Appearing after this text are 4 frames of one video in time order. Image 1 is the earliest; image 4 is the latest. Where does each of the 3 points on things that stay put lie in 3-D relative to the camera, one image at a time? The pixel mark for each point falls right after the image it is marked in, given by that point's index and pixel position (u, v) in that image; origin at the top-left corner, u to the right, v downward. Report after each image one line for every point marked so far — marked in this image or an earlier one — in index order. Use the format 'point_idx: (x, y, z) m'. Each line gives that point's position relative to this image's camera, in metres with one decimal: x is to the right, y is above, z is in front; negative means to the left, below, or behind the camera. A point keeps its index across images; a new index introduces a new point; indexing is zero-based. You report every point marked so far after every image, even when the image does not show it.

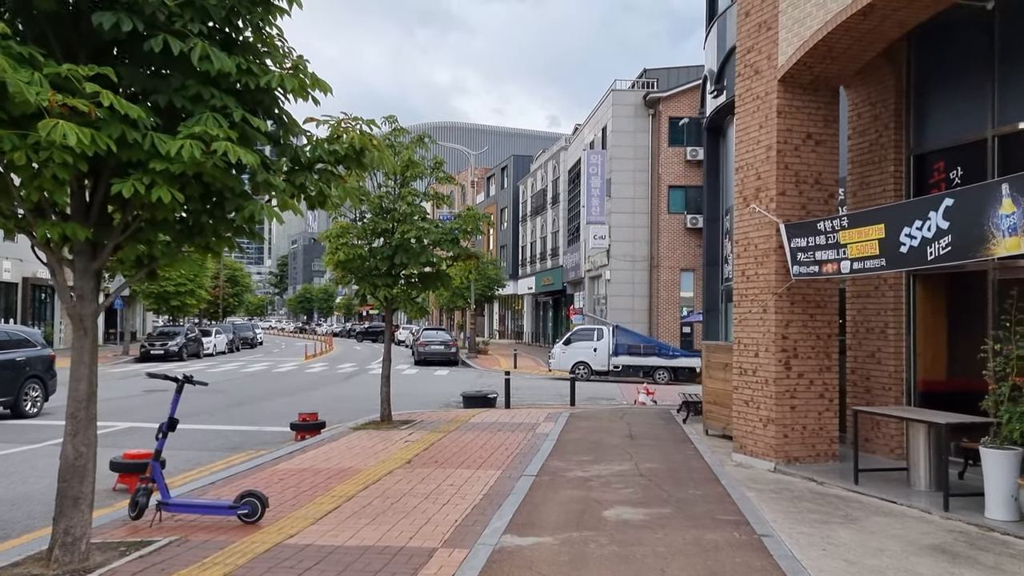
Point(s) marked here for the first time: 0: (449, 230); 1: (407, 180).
0: (-1.1, +1.0, +14.1) m
1: (-1.7, +1.8, +14.2) m
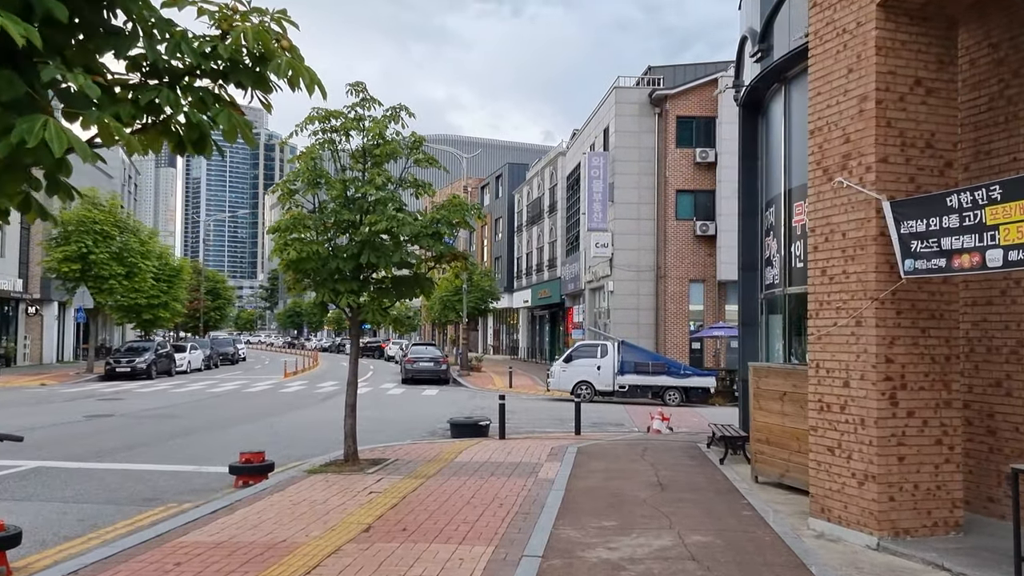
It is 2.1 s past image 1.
0: (-1.1, +0.9, +11.3) m
1: (-1.8, +1.7, +11.5) m
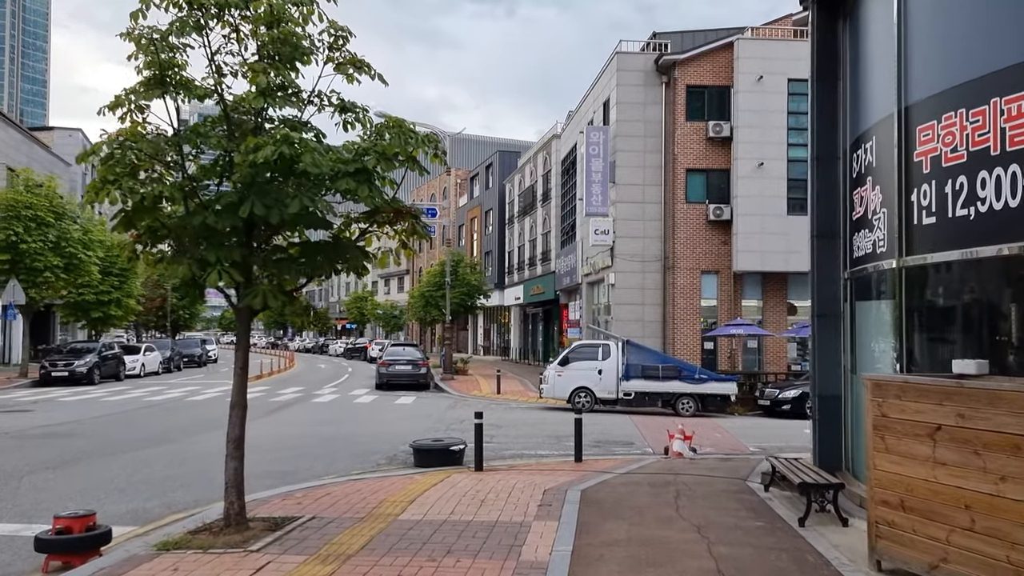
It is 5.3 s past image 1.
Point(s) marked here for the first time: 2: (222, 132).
0: (-1.4, +1.1, +7.4) m
1: (-2.1, +2.0, +7.5) m
2: (-2.5, +1.3, +7.2) m
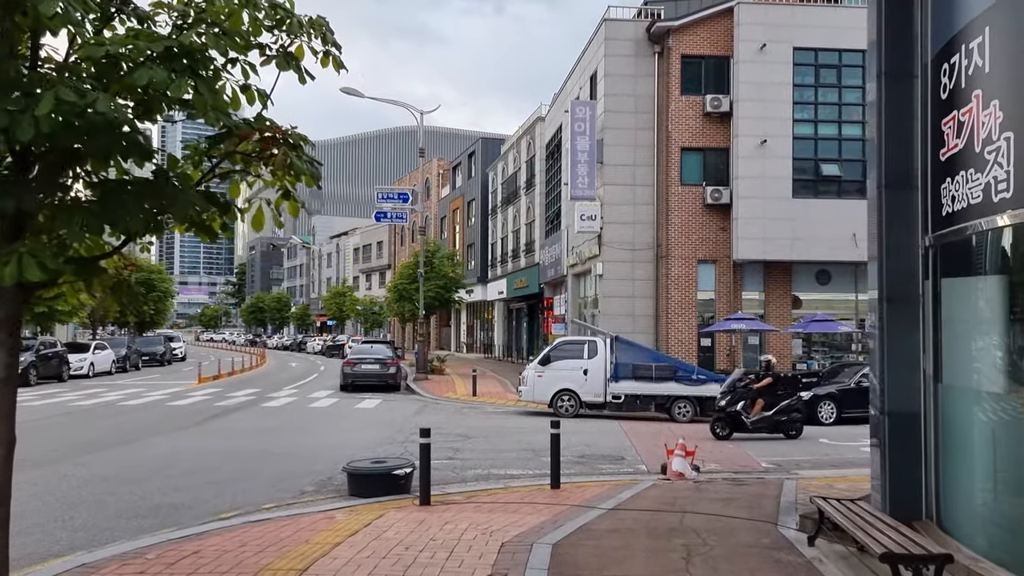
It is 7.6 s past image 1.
0: (-1.8, +1.3, +4.6) m
1: (-2.5, +2.2, +4.7) m
2: (-2.9, +1.5, +4.4) m
